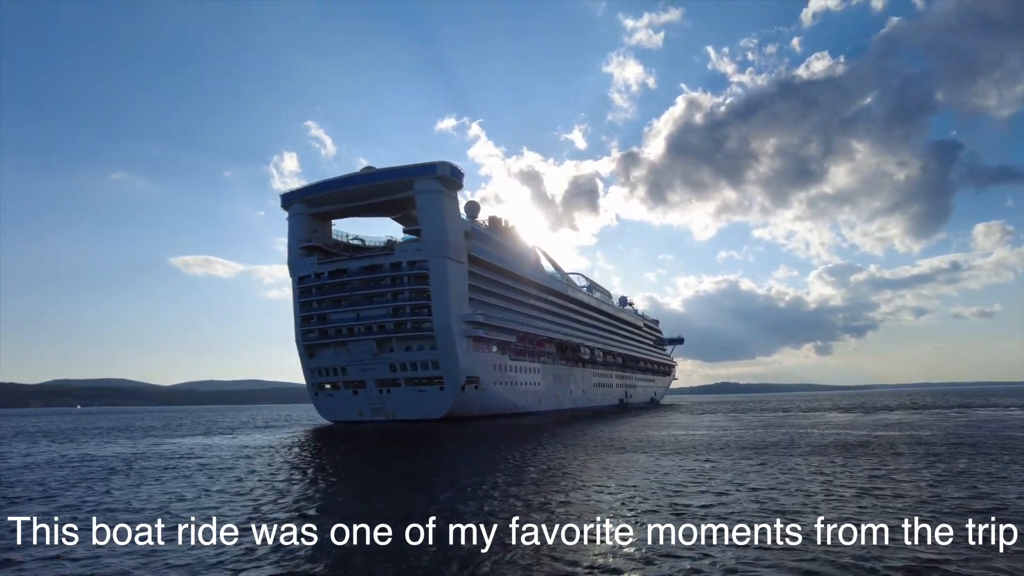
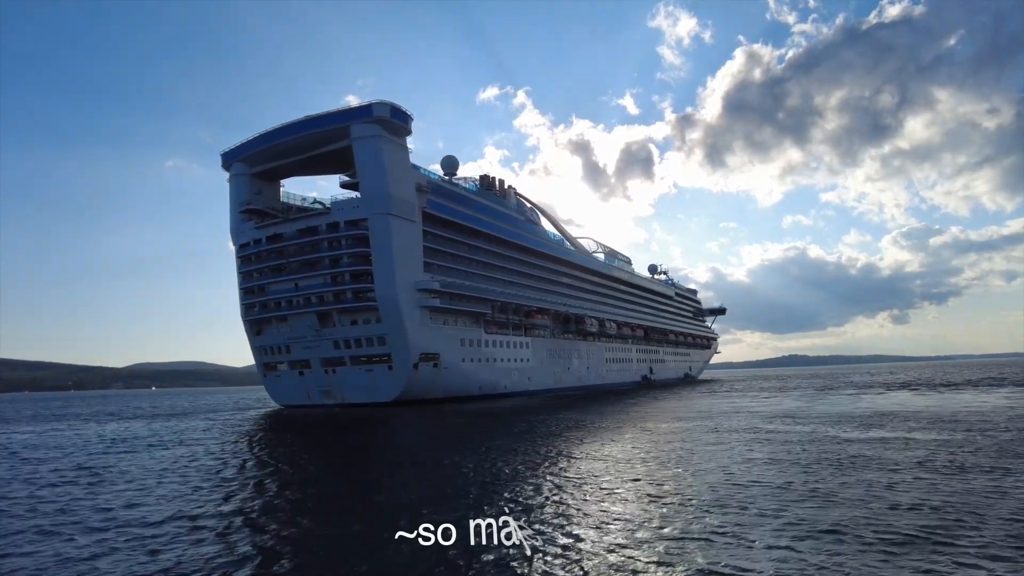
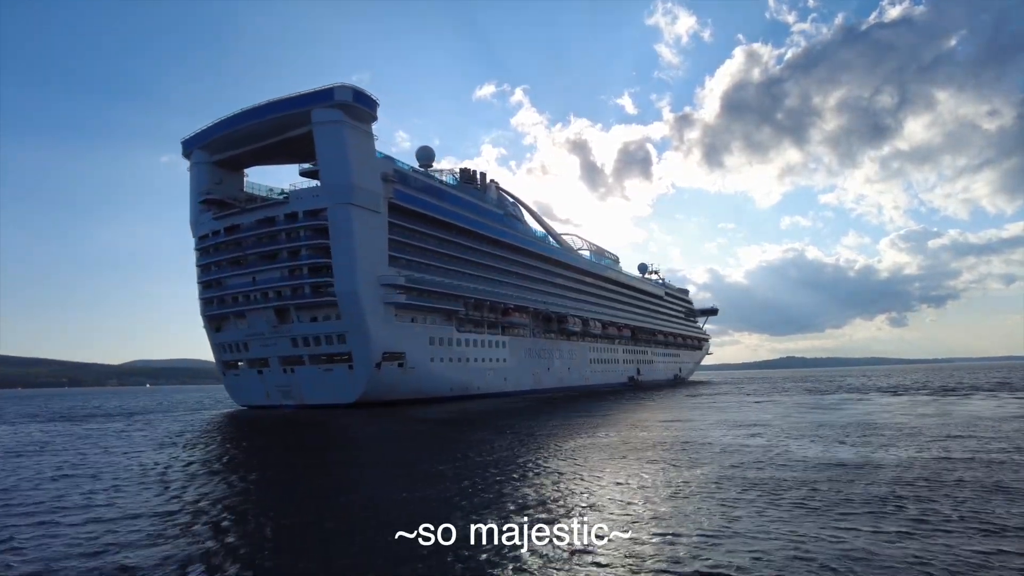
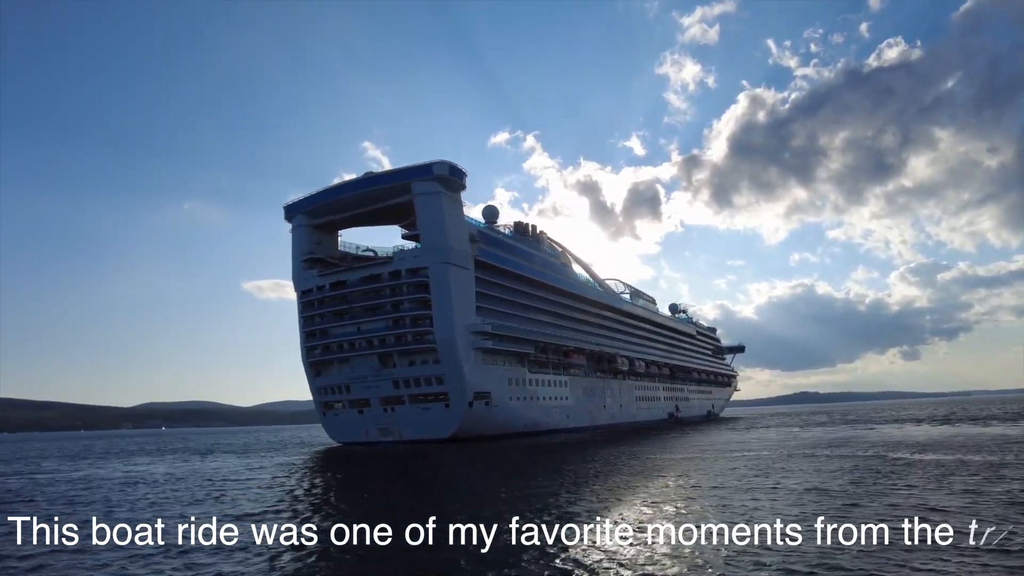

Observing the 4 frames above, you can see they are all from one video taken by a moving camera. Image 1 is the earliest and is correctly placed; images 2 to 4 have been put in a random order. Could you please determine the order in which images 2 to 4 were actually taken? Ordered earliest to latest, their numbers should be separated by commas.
4, 2, 3
